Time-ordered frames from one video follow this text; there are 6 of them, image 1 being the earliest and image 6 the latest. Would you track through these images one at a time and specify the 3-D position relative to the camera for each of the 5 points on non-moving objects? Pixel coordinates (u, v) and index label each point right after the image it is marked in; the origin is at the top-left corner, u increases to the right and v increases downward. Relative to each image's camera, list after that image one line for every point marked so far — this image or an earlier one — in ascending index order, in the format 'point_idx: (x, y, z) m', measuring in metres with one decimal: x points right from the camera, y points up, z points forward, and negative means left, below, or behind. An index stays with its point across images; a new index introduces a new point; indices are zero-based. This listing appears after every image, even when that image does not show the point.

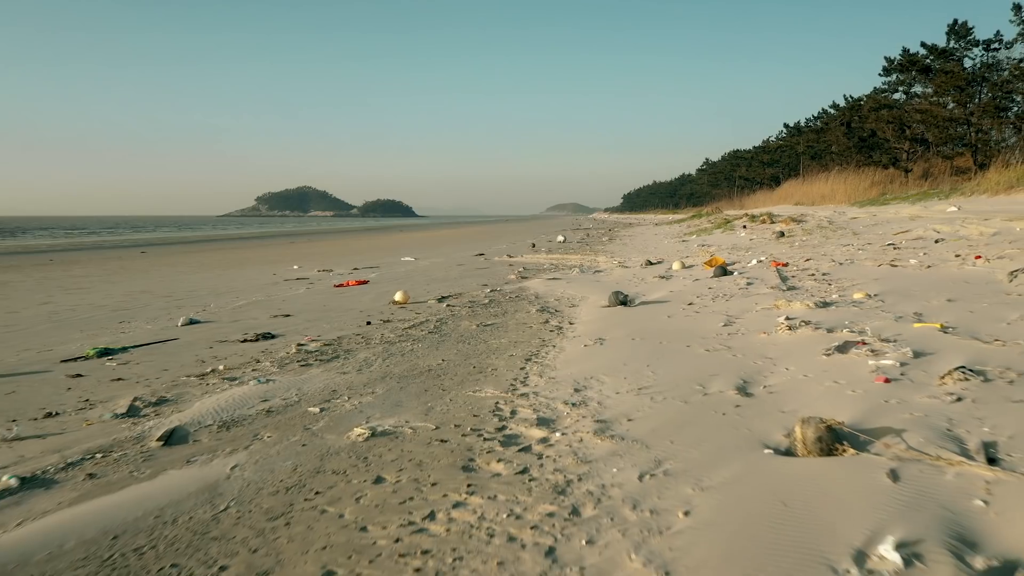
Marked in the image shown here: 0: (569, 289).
0: (+0.6, 0.0, +8.8) m
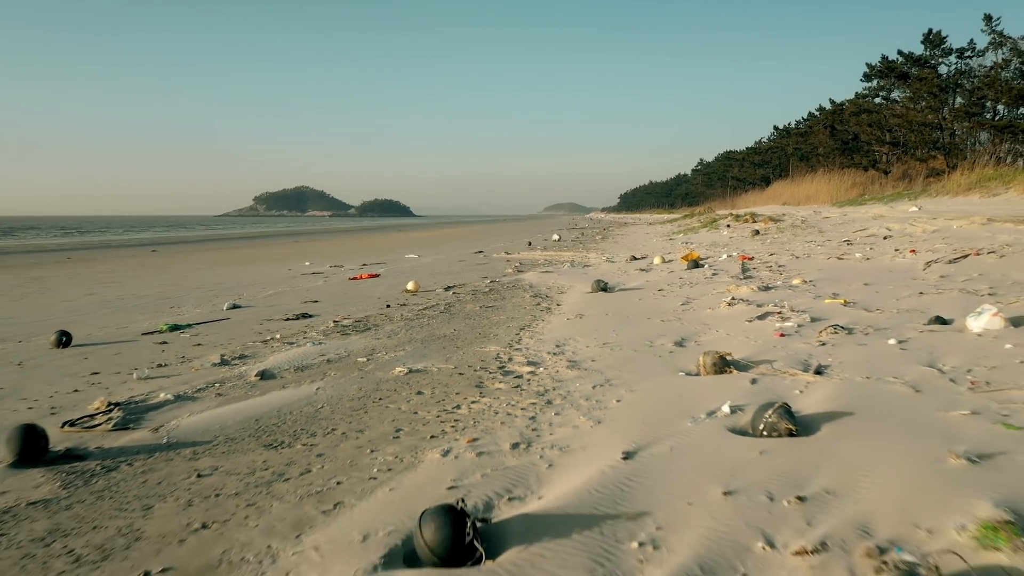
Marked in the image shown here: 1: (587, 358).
0: (+0.6, +0.1, +10.0) m
1: (+0.4, -0.4, +4.4) m
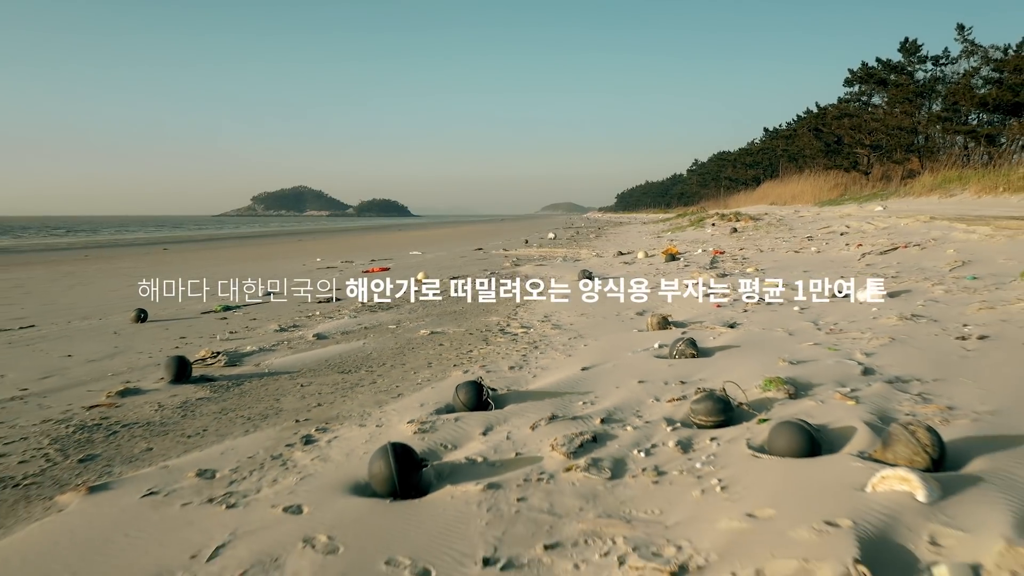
0: (+0.6, +0.2, +11.4) m
1: (+0.4, -0.2, +5.7) m
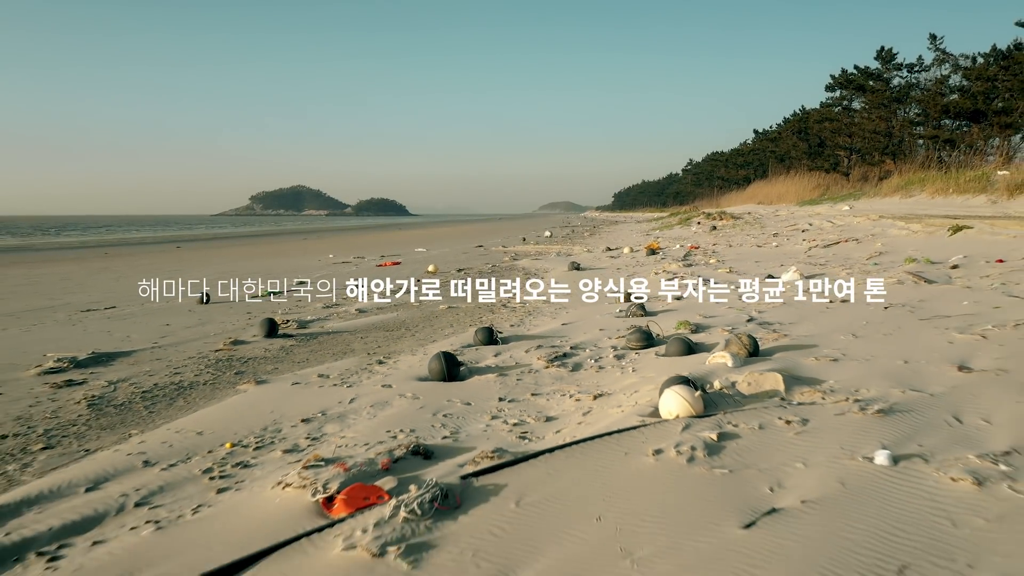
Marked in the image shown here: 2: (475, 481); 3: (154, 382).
0: (+0.5, +0.4, +12.9) m
1: (+0.4, -0.1, +7.3) m
2: (-0.1, -0.5, +2.1) m
3: (-1.8, -0.5, +4.2) m
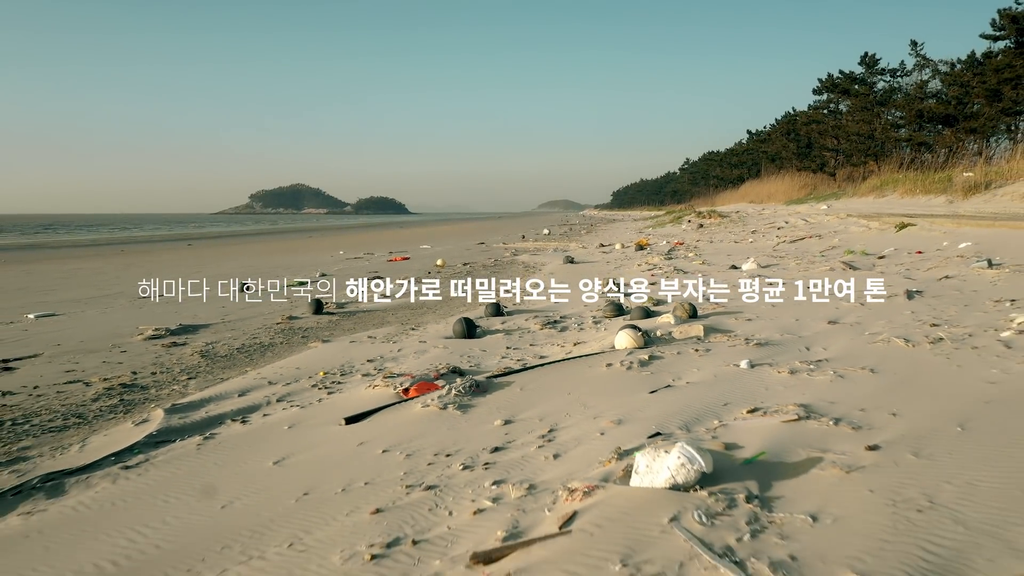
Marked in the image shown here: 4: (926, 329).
0: (+0.5, +0.5, +14.2) m
1: (+0.4, 0.0, +8.5) m
2: (-0.1, -0.4, +3.4) m
3: (-1.8, -0.4, +5.5) m
4: (+1.8, -0.2, +3.7) m
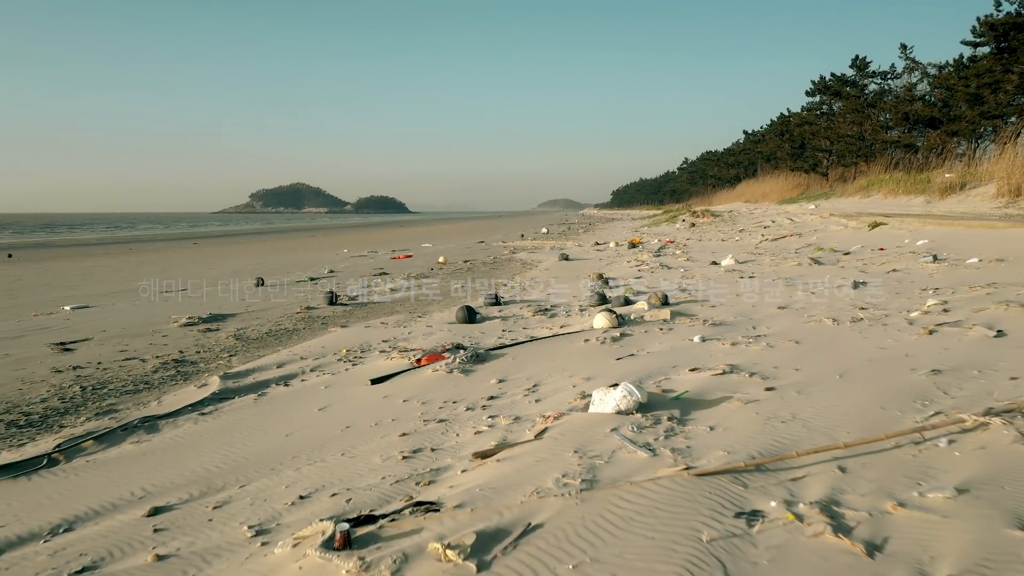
0: (+0.5, +0.5, +14.9) m
1: (+0.4, +0.1, +9.2) m
2: (-0.1, -0.3, +4.1) m
3: (-1.8, -0.3, +6.2) m
4: (+1.8, -0.1, +4.4) m
